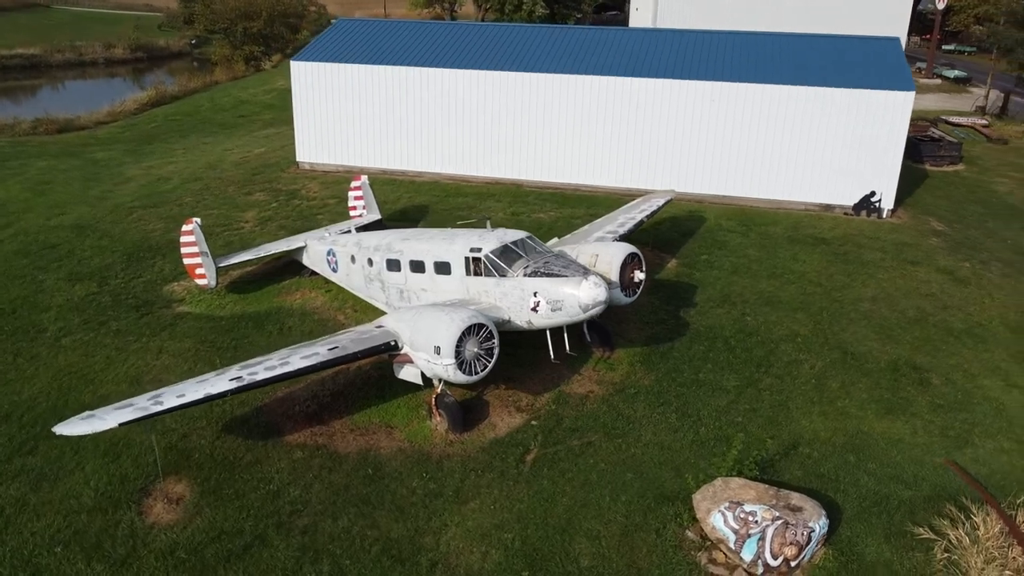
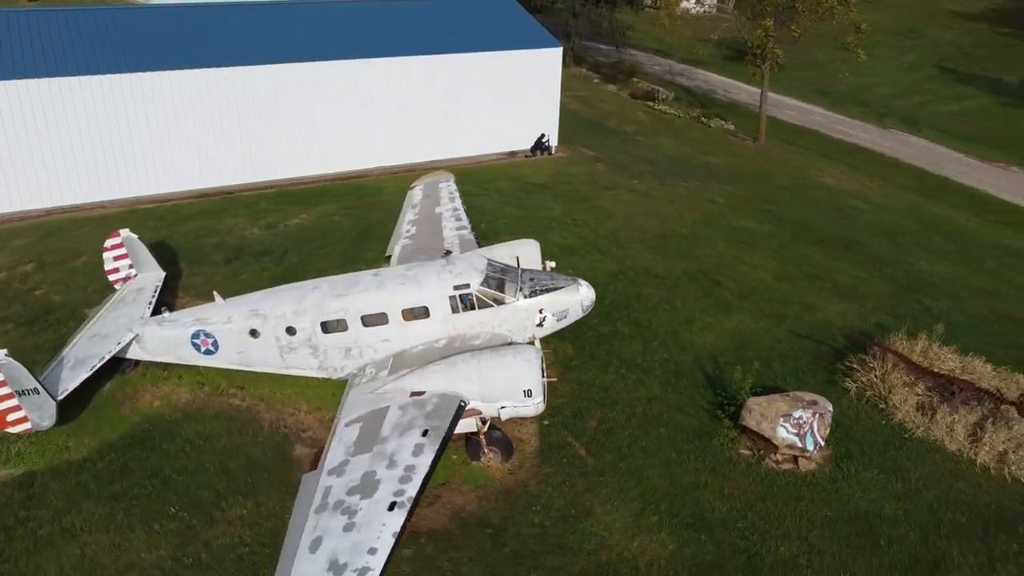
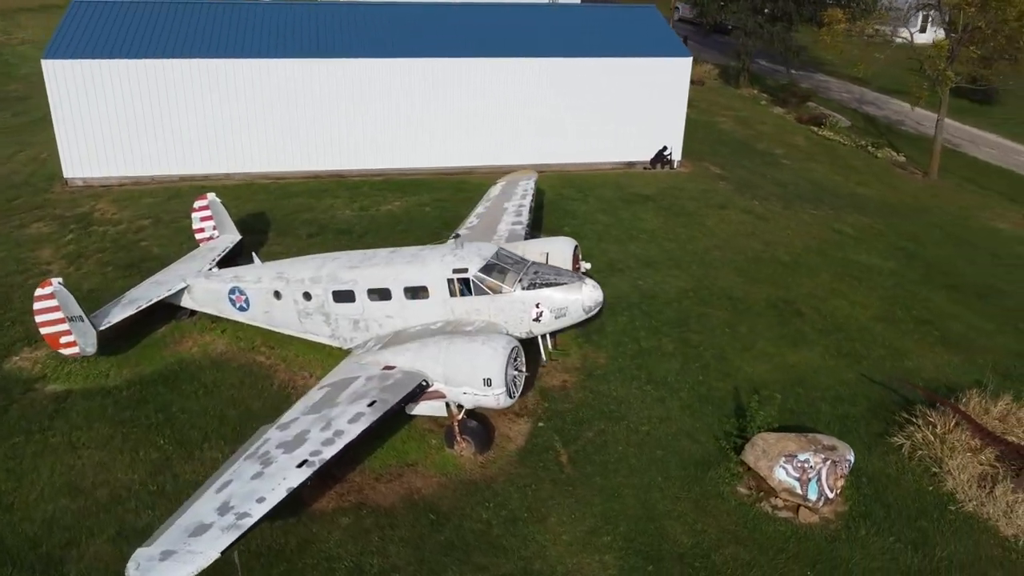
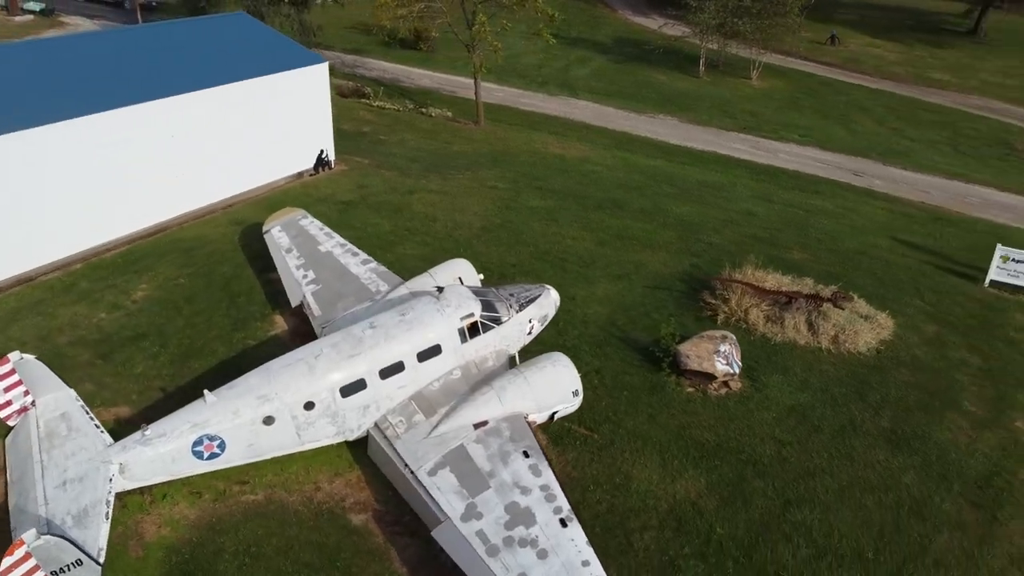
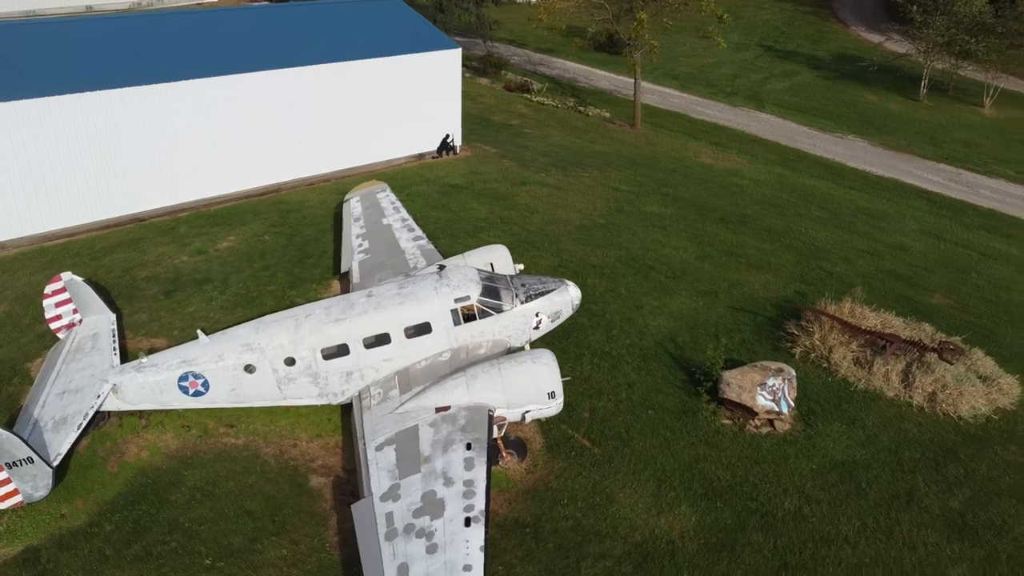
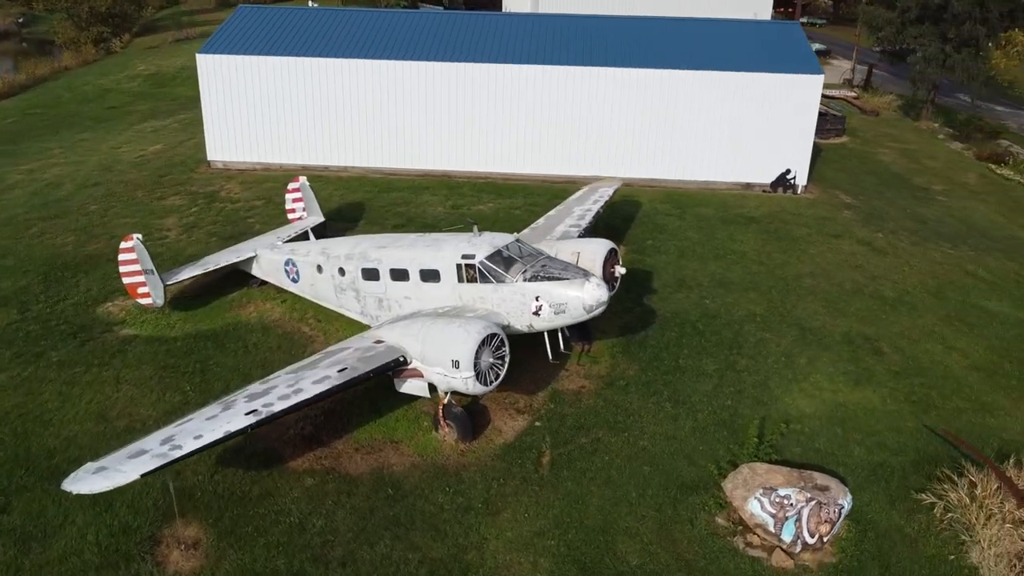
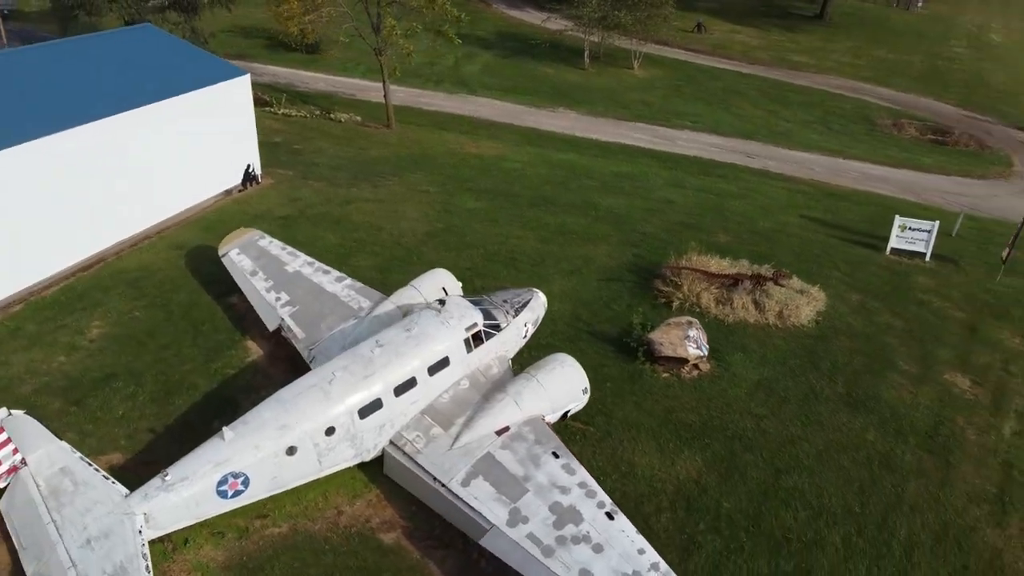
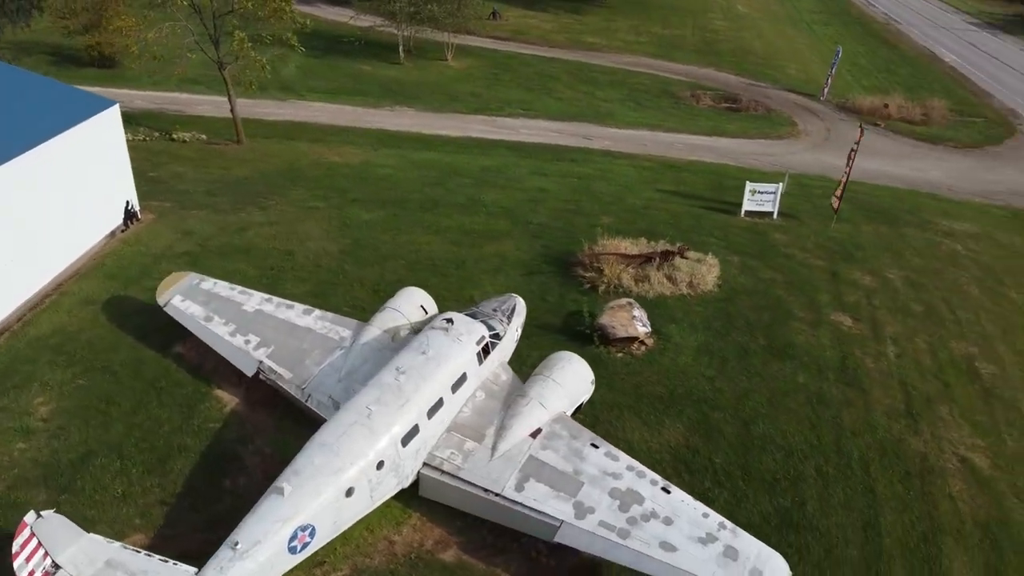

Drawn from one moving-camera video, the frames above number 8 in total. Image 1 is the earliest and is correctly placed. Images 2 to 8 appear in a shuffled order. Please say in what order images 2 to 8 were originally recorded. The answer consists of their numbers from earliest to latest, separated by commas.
6, 3, 2, 5, 4, 7, 8
